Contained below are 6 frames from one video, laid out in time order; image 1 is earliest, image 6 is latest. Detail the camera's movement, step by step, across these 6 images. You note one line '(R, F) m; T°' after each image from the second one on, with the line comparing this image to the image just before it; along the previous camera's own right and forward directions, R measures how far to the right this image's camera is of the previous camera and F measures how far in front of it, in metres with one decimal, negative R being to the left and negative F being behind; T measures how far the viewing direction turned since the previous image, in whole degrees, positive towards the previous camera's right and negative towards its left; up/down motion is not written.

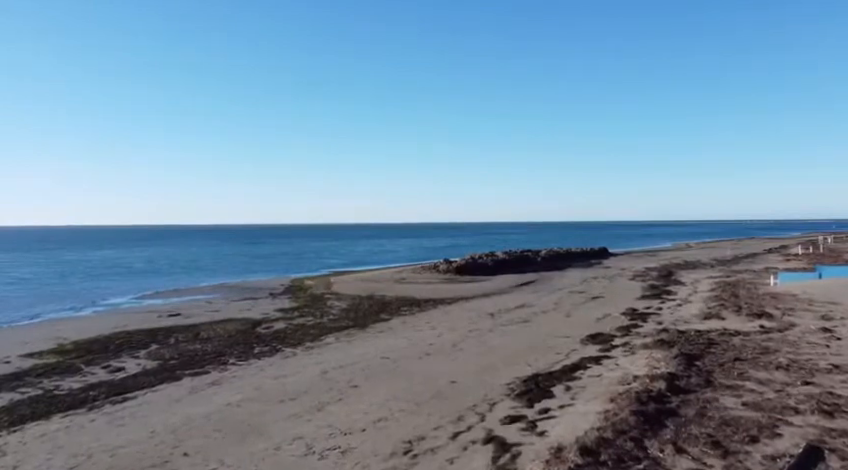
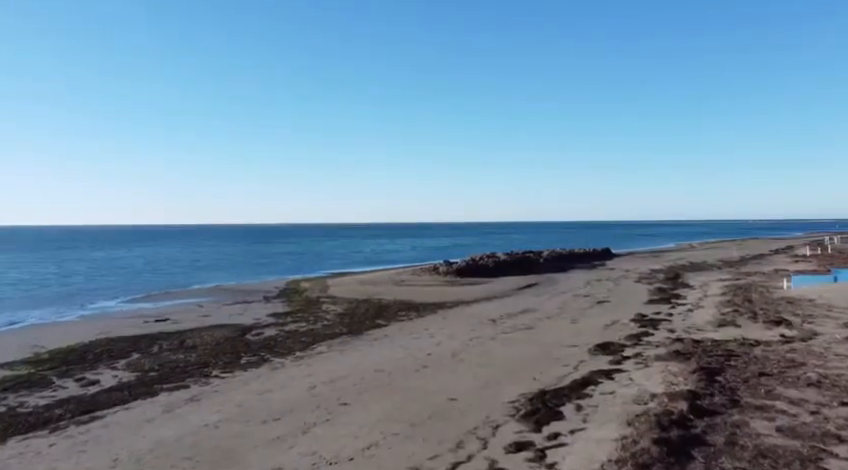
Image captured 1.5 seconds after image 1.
(+0.1, +0.9) m; 0°
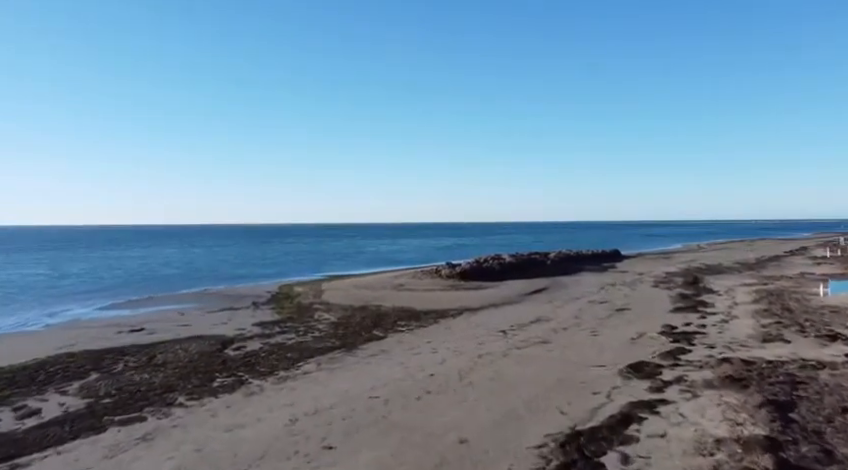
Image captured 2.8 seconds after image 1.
(0.0, +1.9) m; 0°
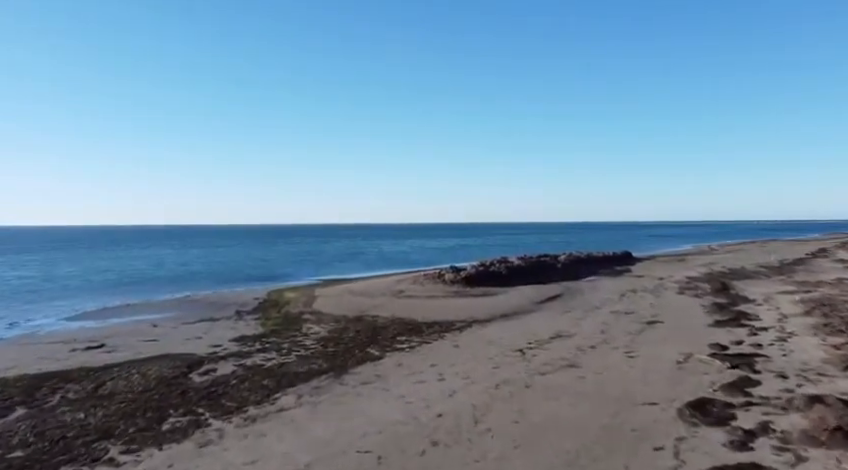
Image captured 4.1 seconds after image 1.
(-0.1, +2.4) m; 0°
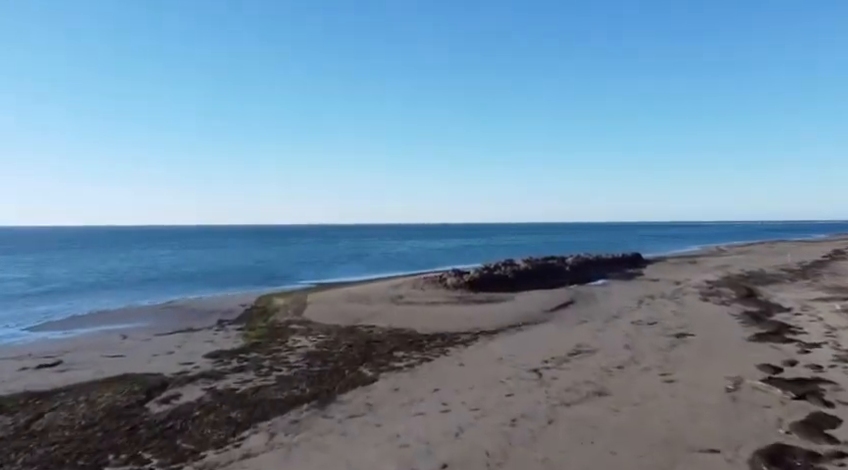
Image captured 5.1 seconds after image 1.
(0.0, +1.9) m; 0°
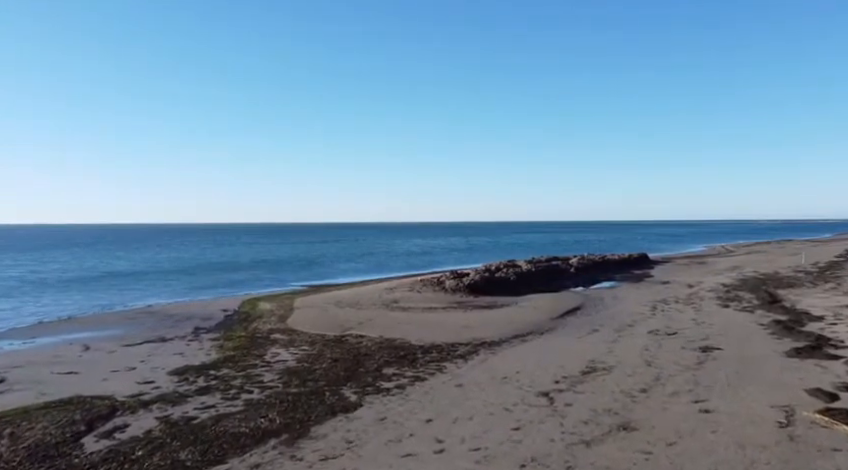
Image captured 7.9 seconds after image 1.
(+0.1, +1.7) m; 0°
